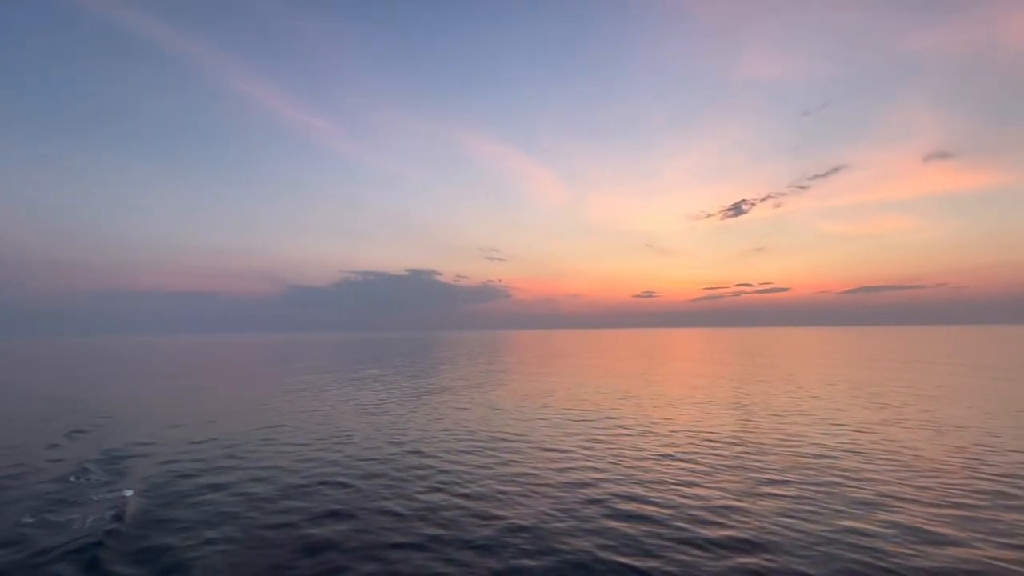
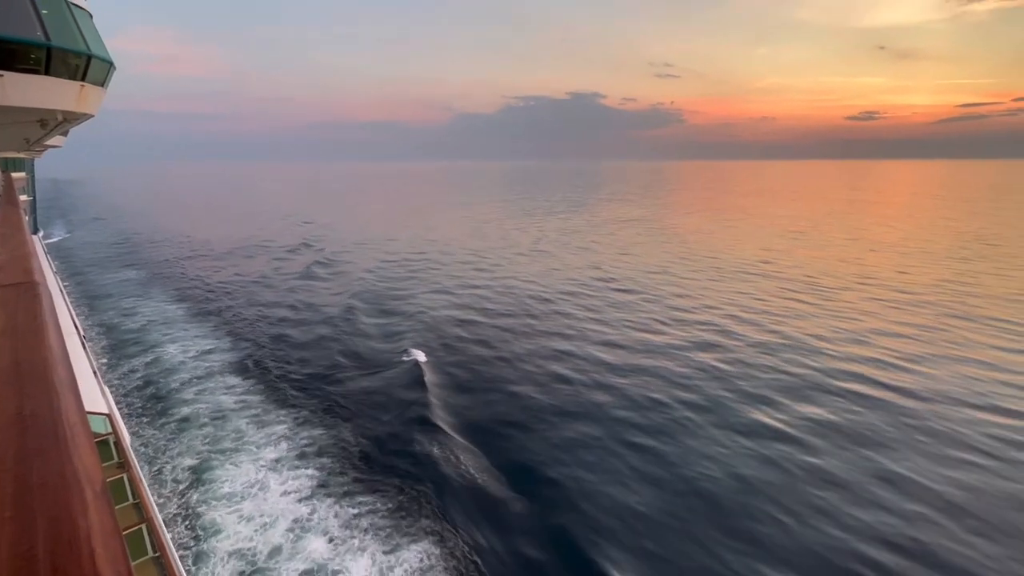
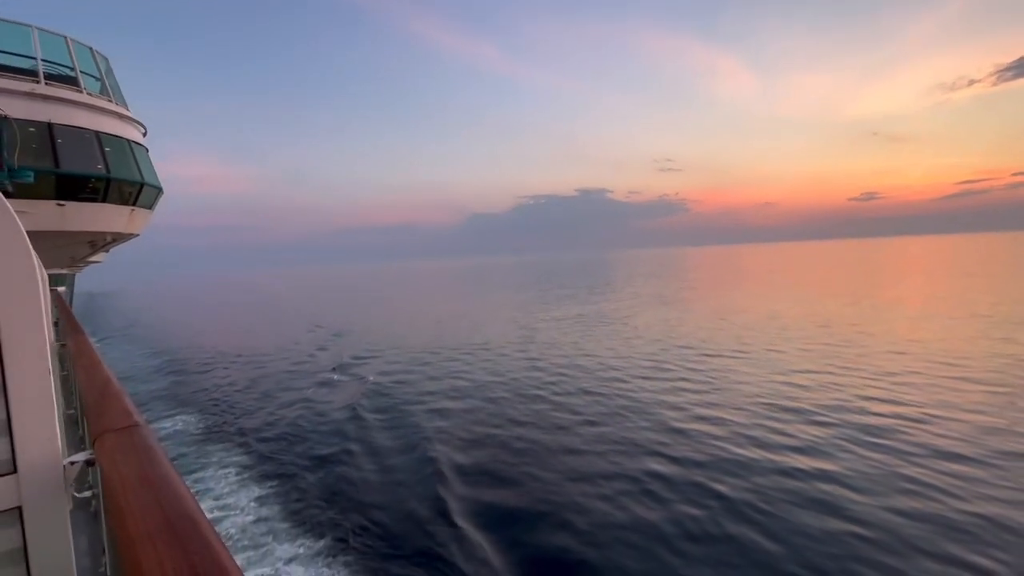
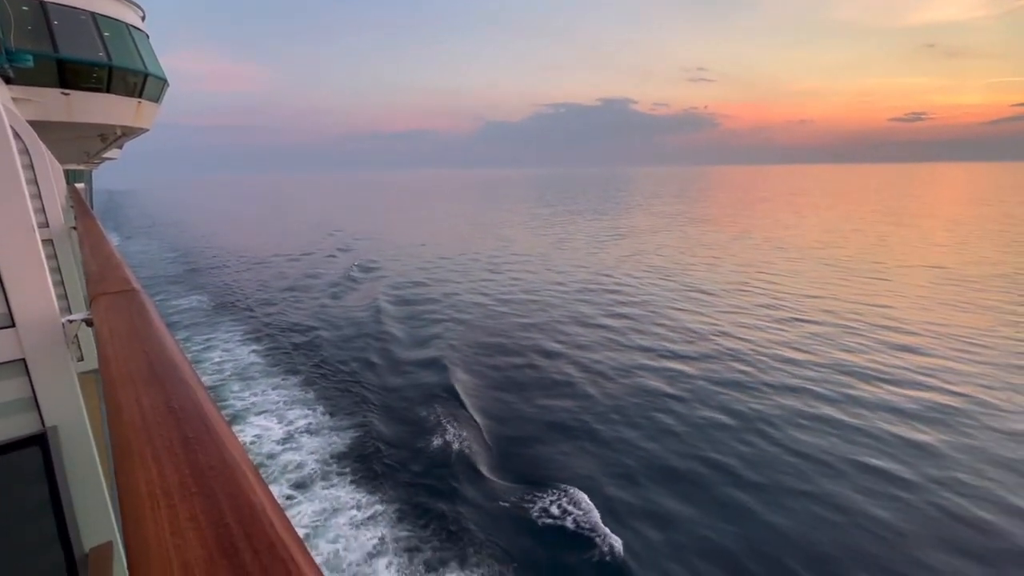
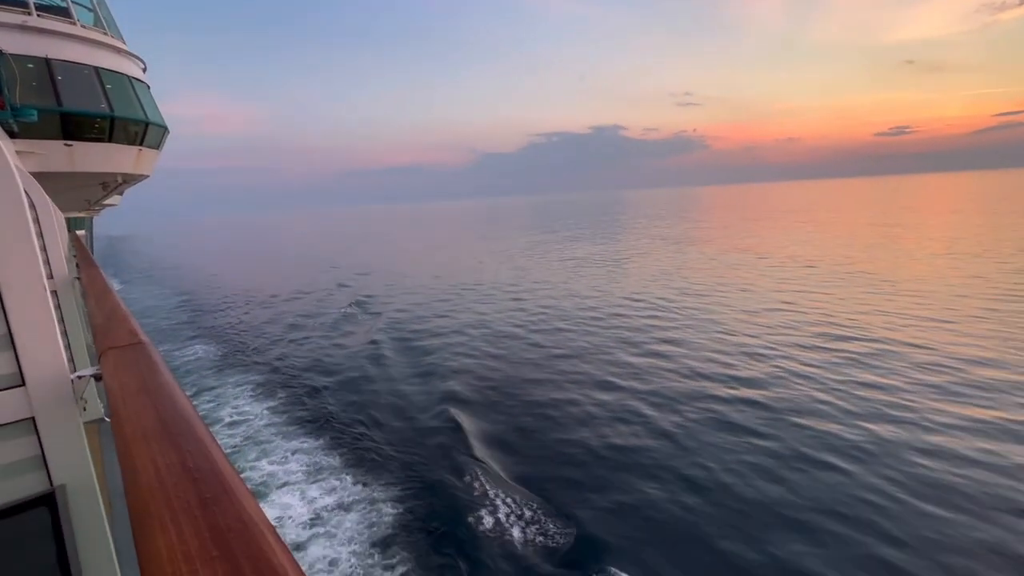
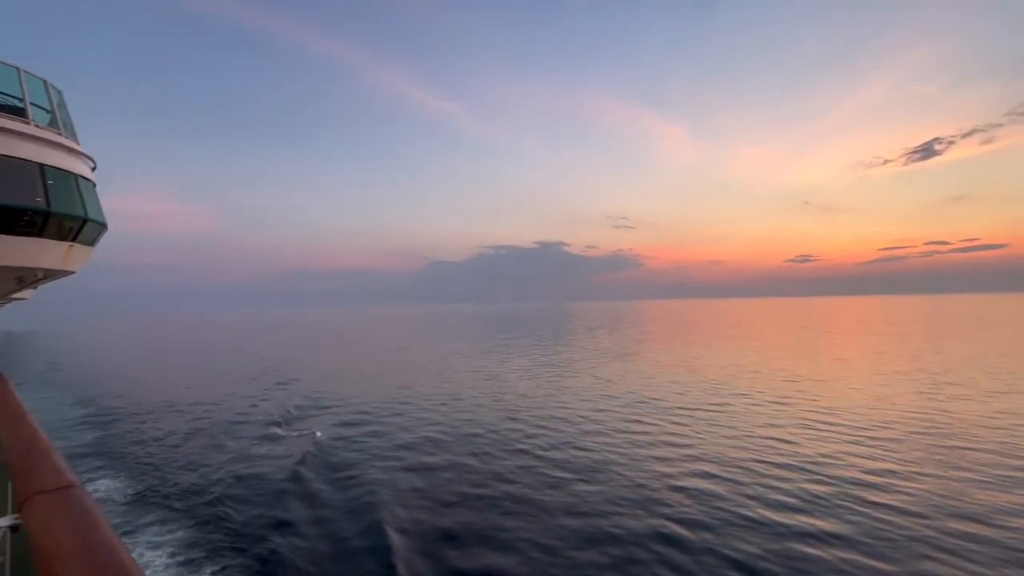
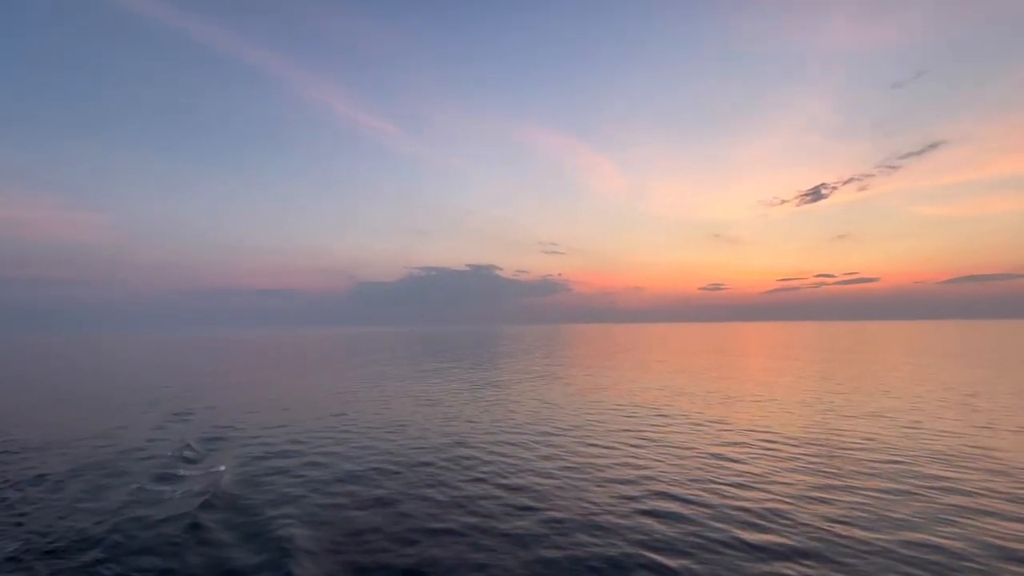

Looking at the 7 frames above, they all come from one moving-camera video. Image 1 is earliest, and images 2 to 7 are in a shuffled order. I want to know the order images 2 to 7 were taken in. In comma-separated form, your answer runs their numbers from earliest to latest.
7, 6, 3, 5, 4, 2
